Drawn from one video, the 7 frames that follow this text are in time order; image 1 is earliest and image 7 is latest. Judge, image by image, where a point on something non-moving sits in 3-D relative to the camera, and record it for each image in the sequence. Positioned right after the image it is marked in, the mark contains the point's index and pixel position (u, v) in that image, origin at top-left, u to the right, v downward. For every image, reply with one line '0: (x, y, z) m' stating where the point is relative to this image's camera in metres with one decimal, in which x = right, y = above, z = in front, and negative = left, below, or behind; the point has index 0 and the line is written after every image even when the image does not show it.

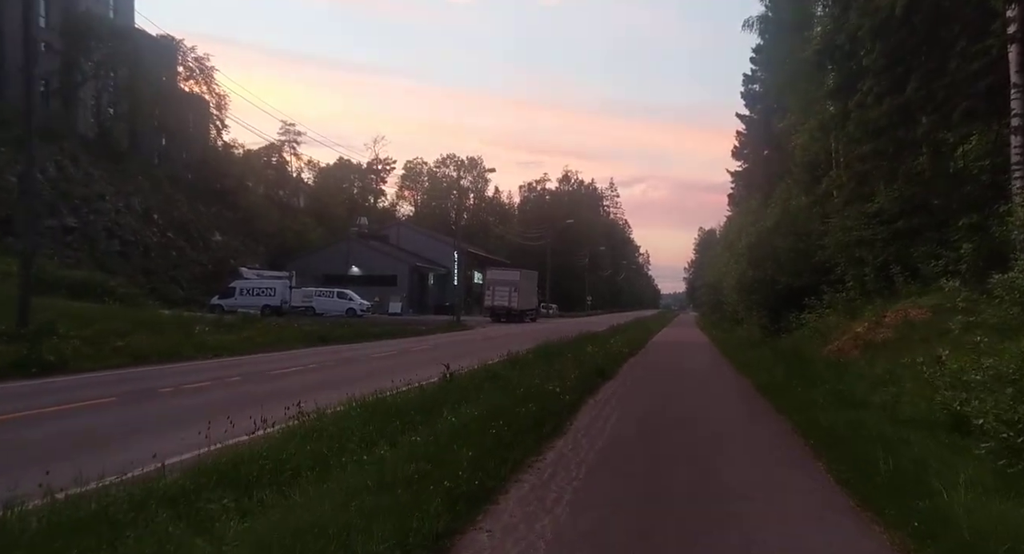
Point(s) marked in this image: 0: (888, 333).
0: (+11.1, -1.7, +18.3) m
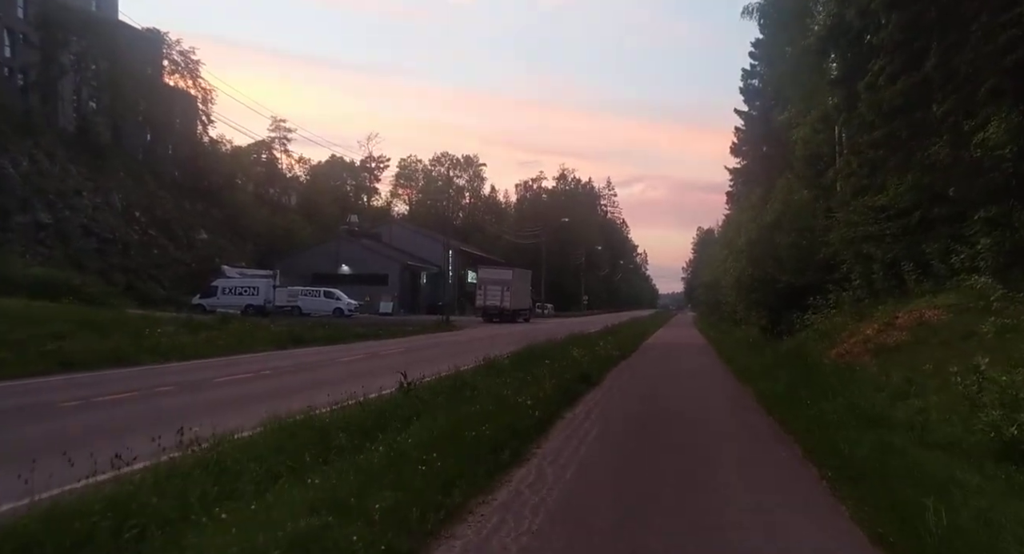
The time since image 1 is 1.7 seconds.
0: (+10.5, -1.6, +16.6) m
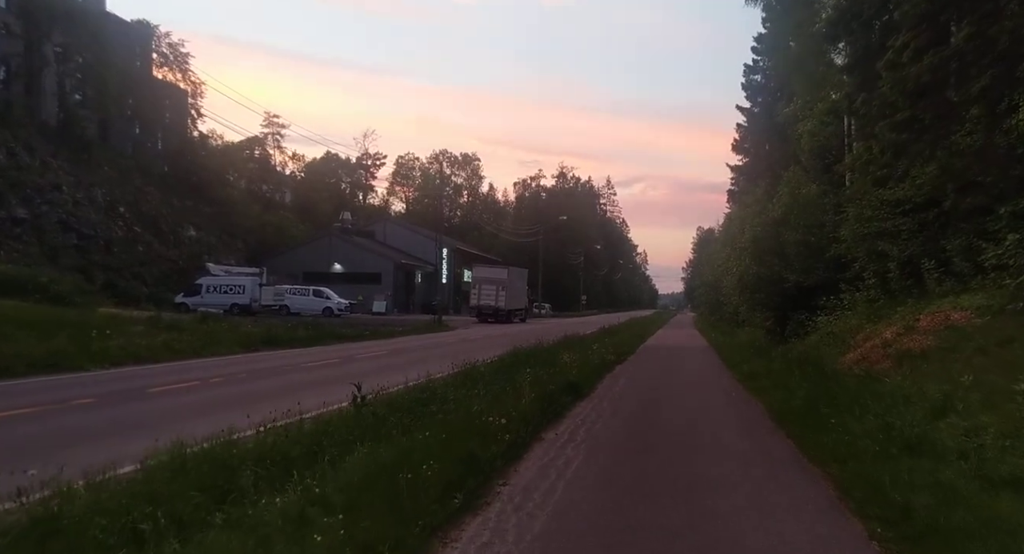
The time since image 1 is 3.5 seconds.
0: (+10.0, -1.6, +14.9) m
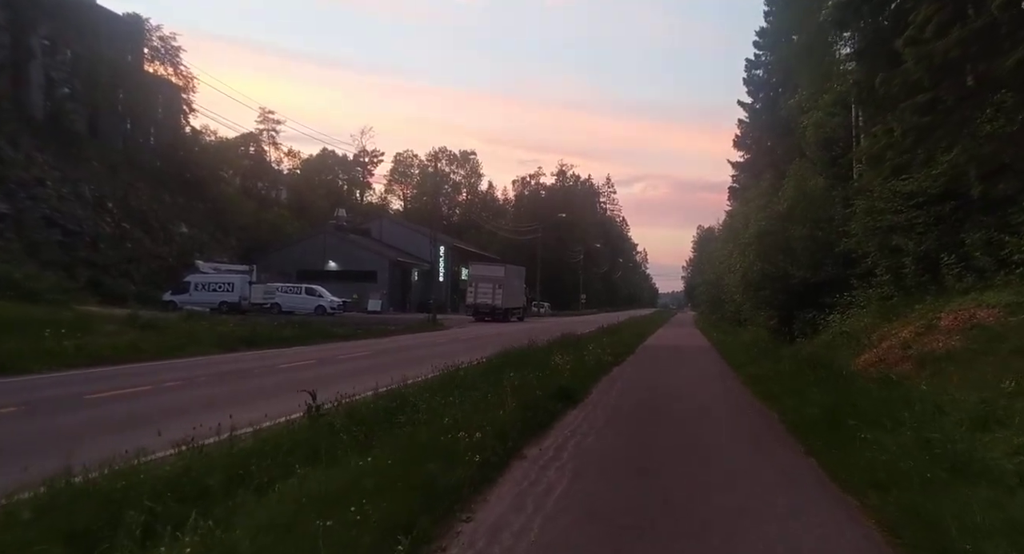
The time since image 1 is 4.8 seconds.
0: (+9.7, -1.4, +13.6) m
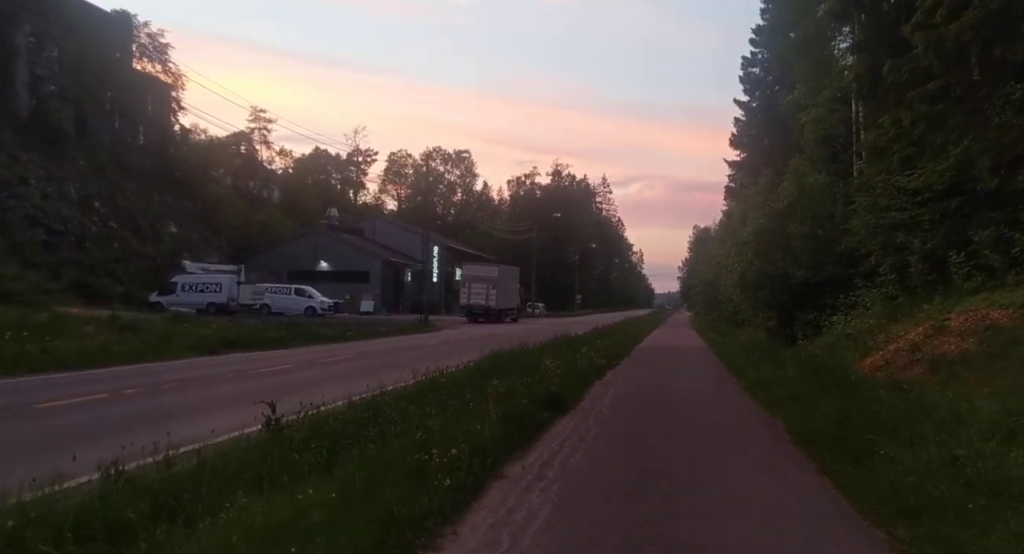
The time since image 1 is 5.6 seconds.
0: (+9.4, -1.4, +12.9) m
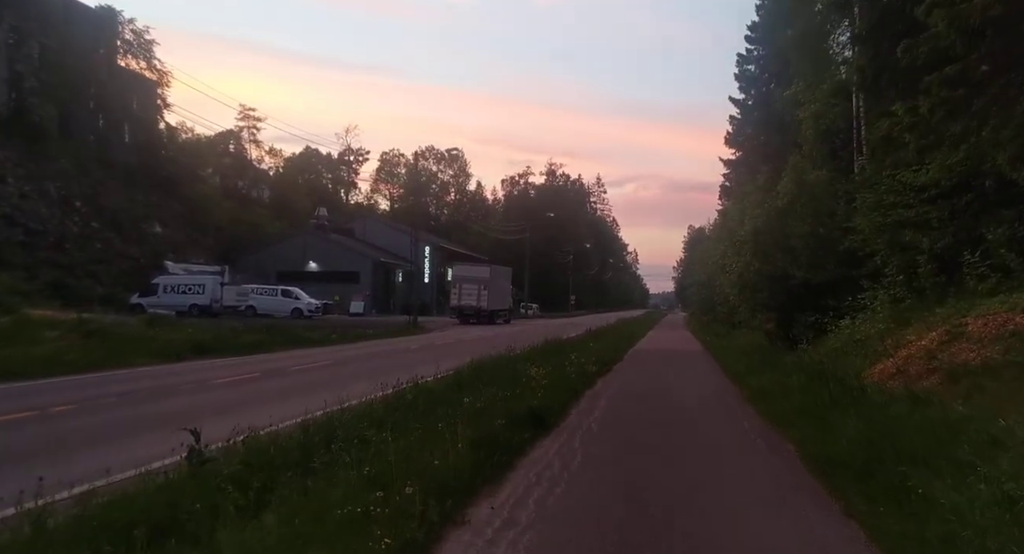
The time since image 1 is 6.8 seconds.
0: (+9.1, -1.4, +11.8) m
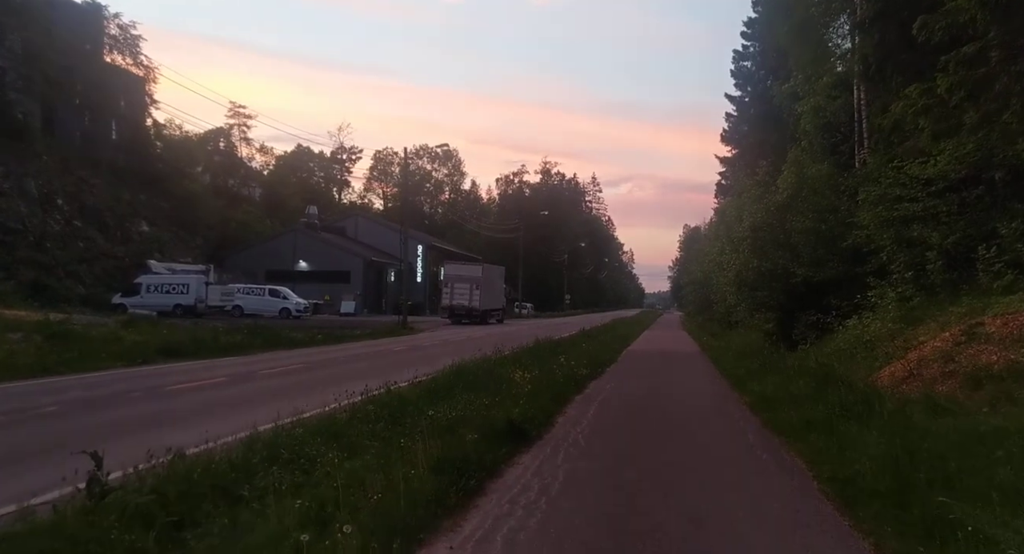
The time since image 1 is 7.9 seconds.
0: (+8.7, -1.4, +10.8) m
